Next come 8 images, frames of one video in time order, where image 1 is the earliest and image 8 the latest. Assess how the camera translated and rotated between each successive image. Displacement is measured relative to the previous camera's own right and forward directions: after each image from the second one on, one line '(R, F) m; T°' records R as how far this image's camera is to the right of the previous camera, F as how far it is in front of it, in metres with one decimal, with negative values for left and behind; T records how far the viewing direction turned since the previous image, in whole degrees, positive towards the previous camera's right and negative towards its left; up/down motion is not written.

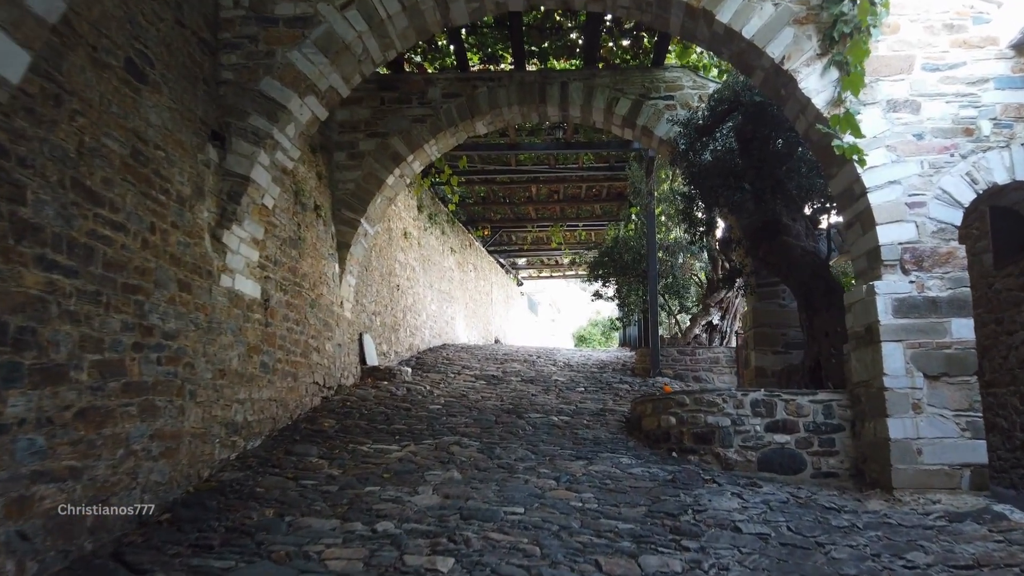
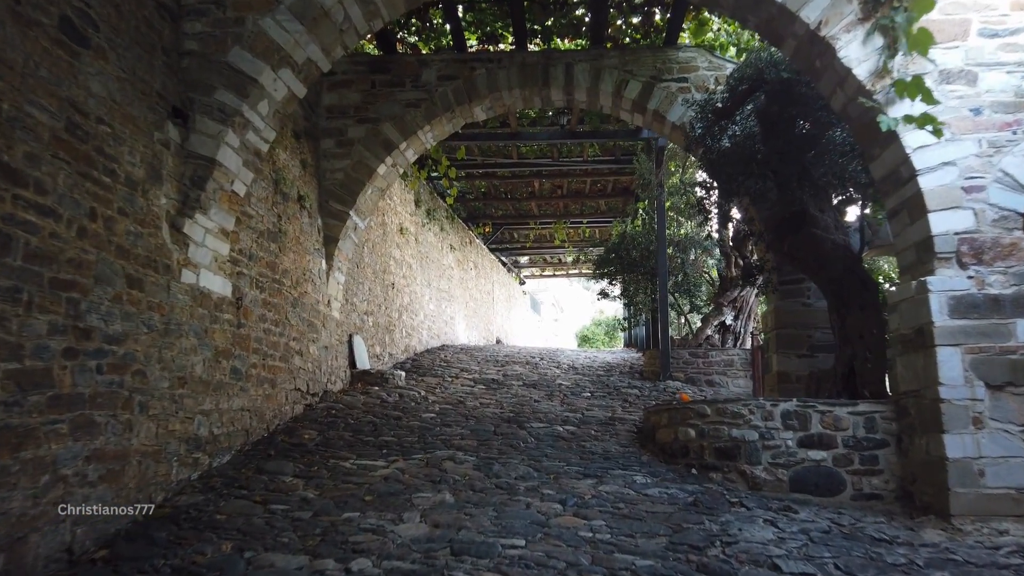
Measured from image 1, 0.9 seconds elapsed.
(0.0, +0.5) m; 0°
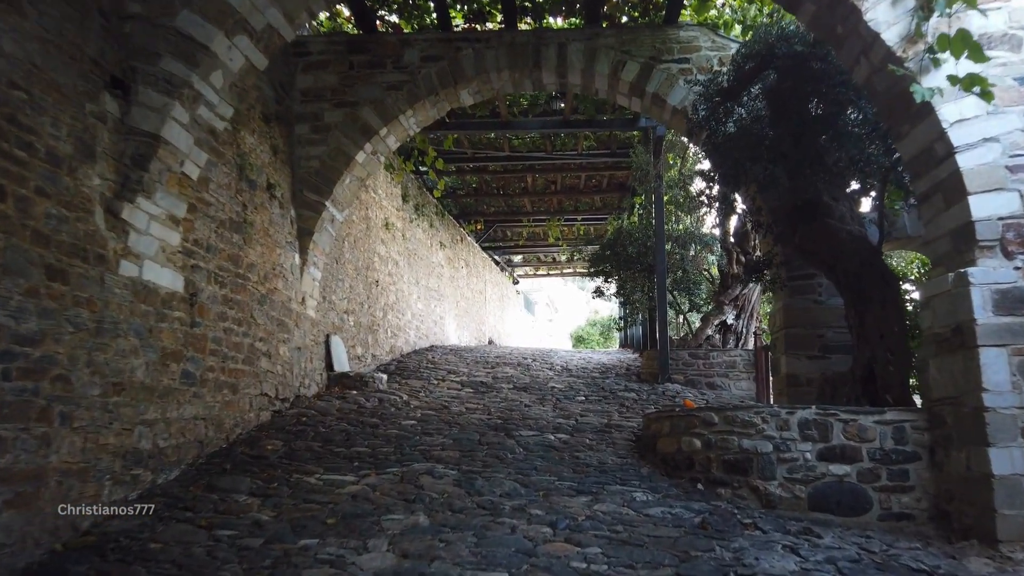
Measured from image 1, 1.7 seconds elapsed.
(+0.1, +0.5) m; 0°
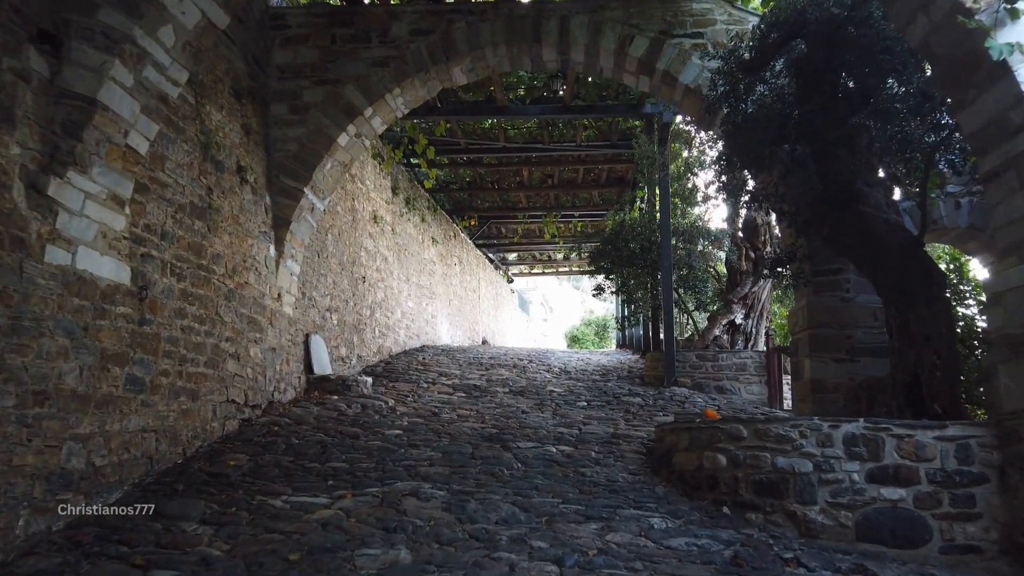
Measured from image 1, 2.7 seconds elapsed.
(0.0, +0.5) m; 0°
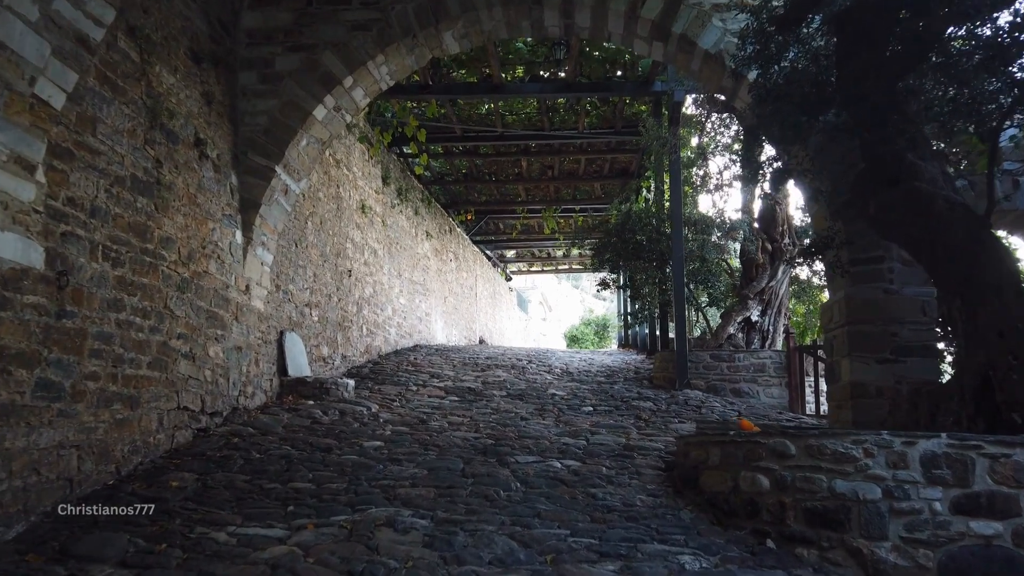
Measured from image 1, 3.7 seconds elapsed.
(0.0, +0.6) m; 0°
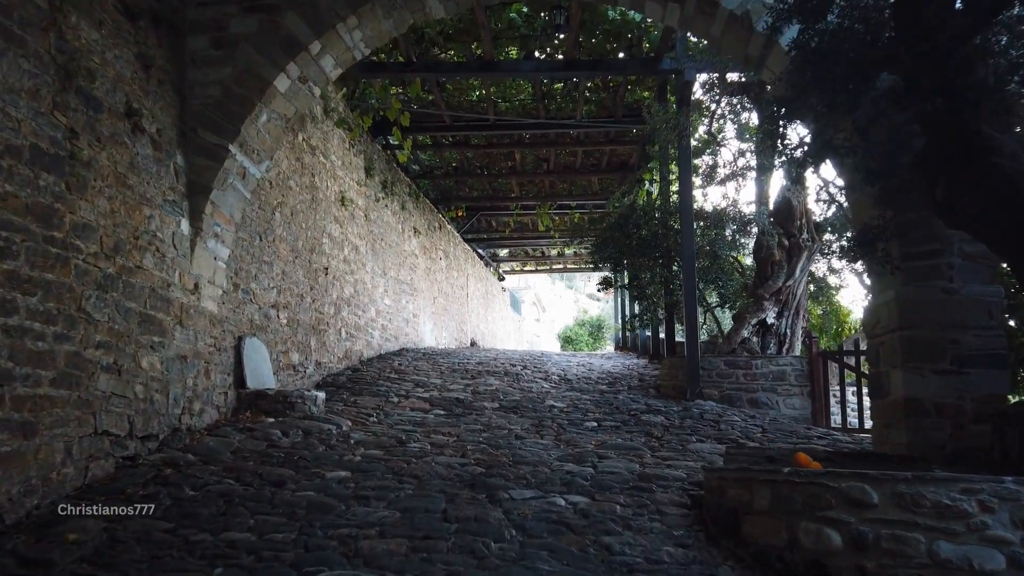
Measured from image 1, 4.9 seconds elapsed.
(0.0, +0.7) m; +1°
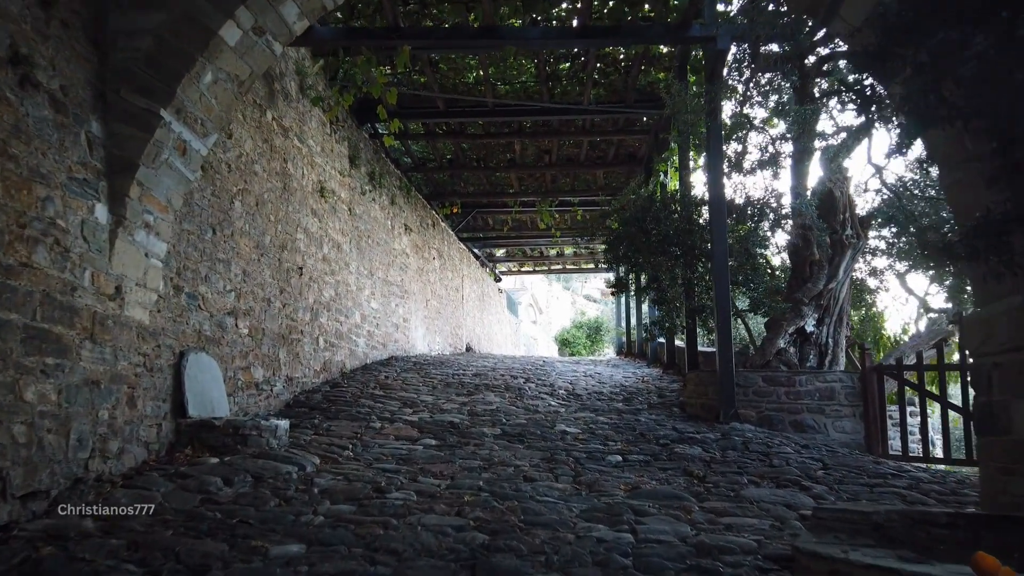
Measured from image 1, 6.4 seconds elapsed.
(-0.1, +0.9) m; 0°
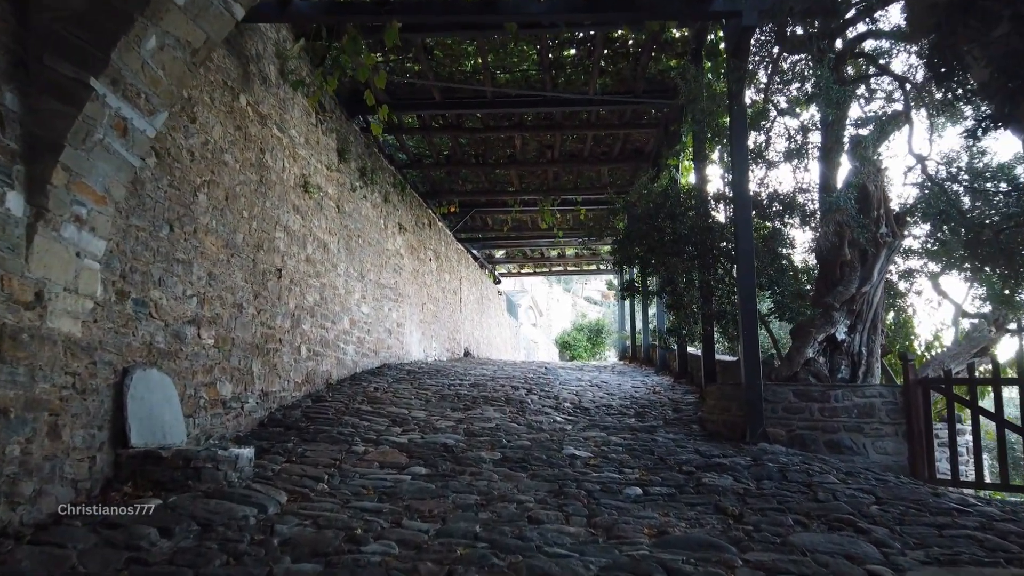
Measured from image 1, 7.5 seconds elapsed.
(0.0, +0.6) m; 0°
